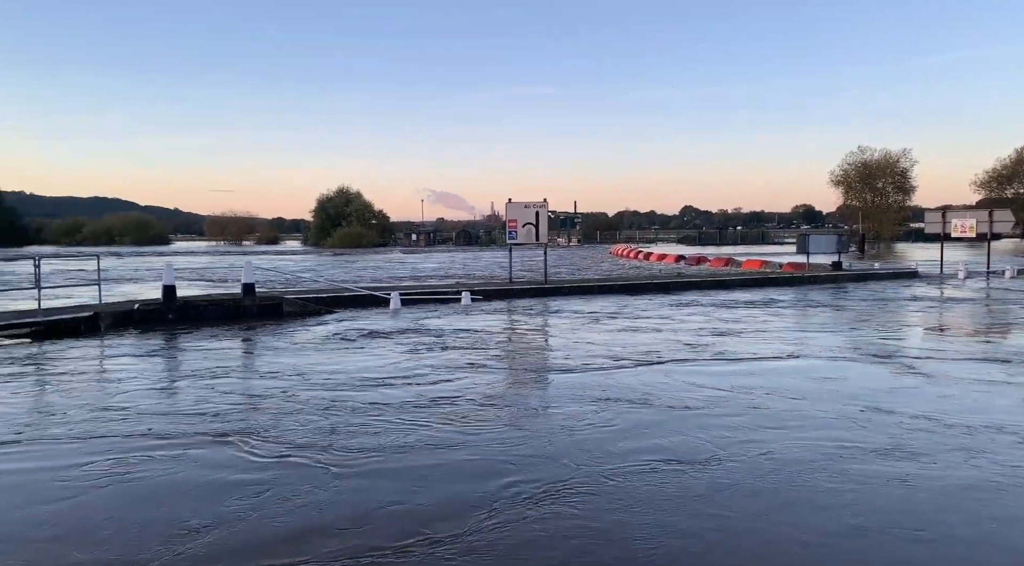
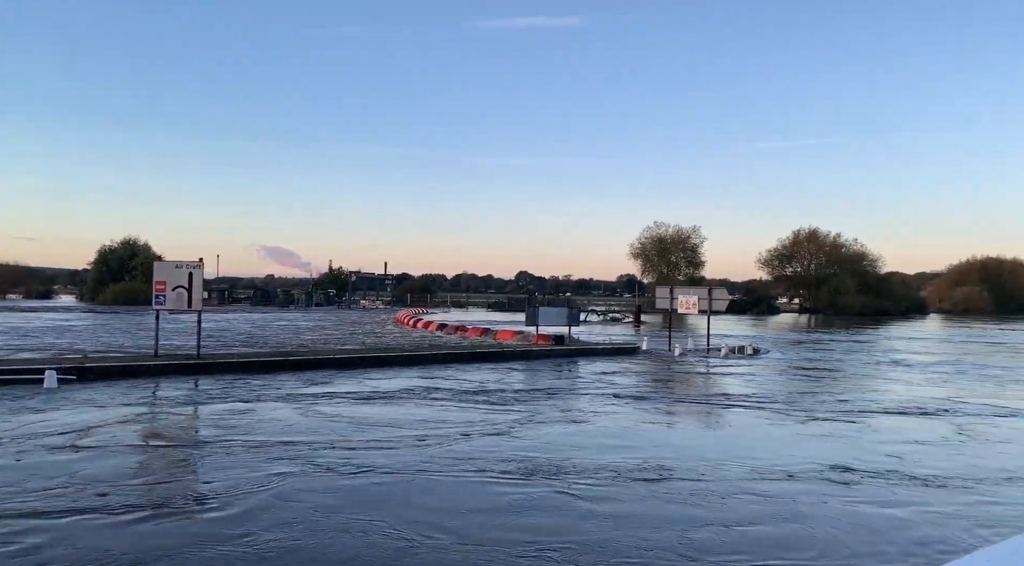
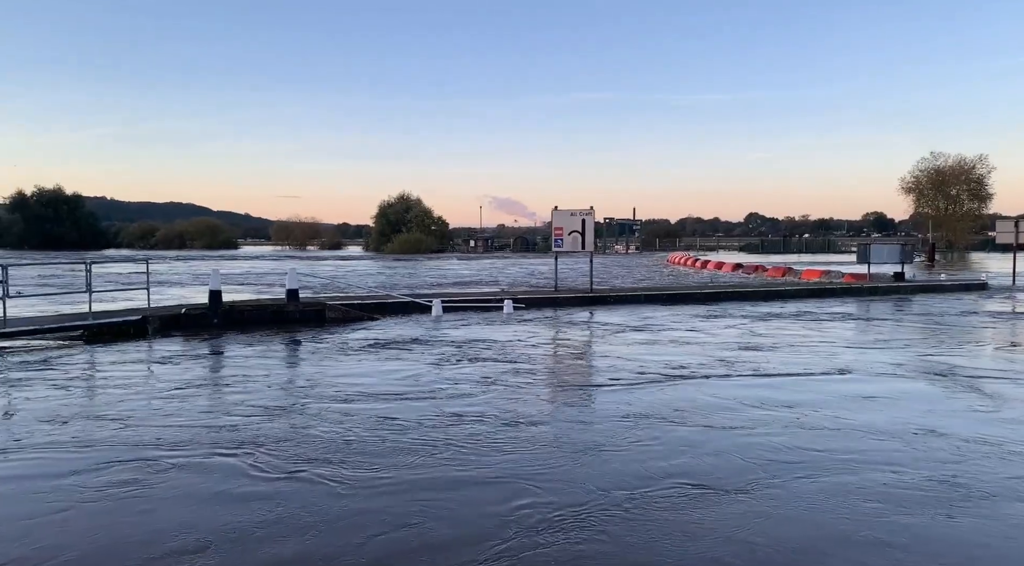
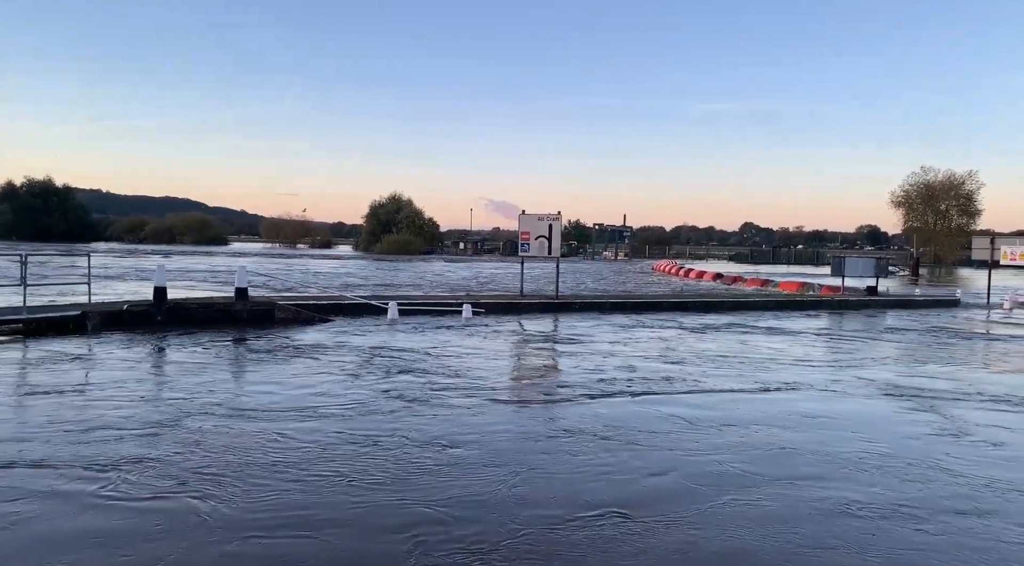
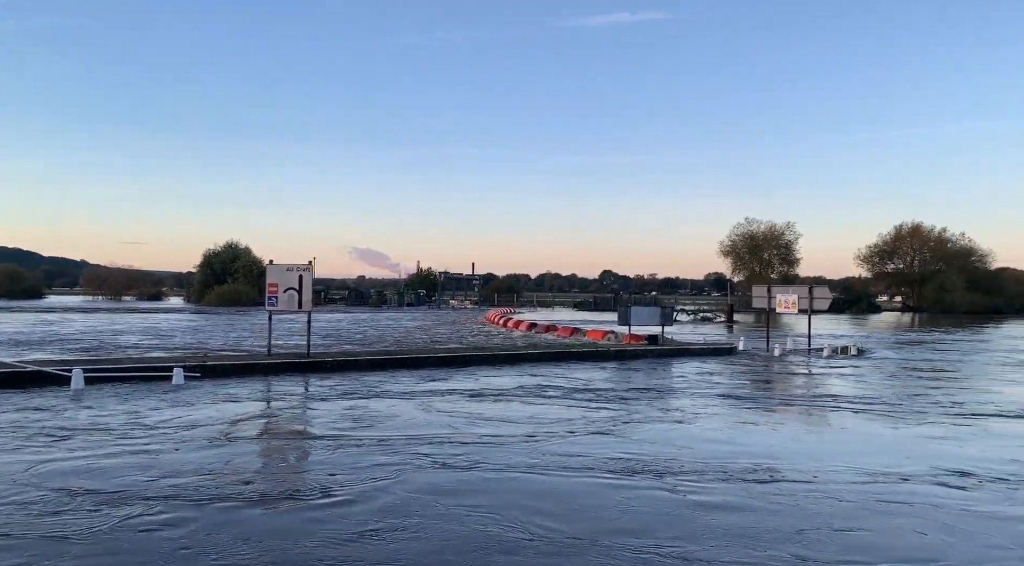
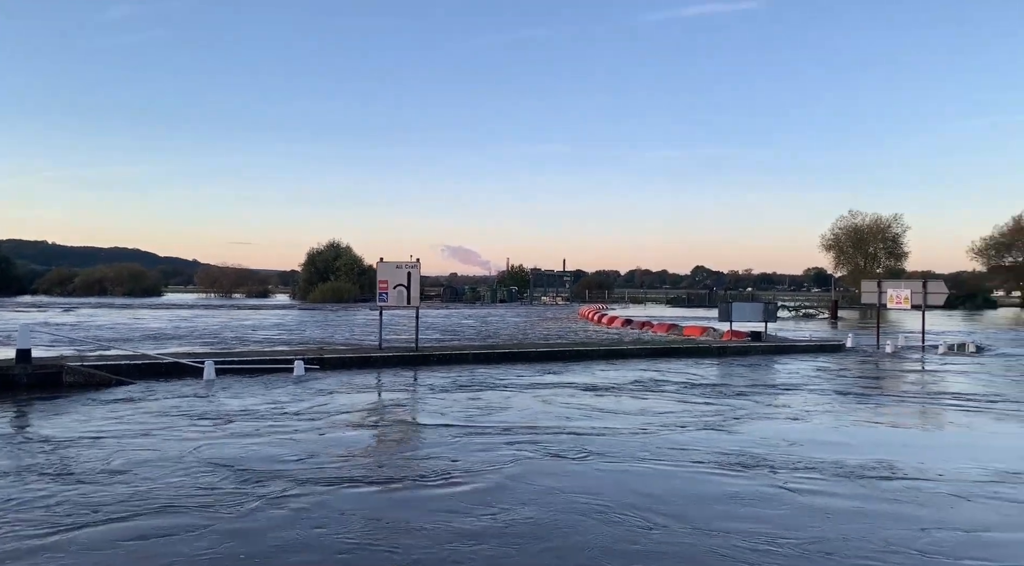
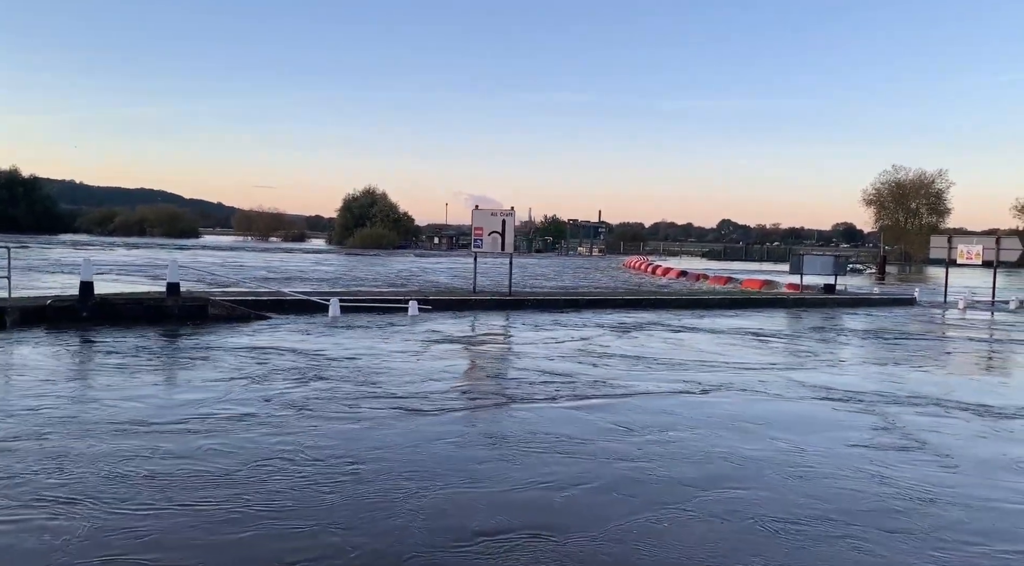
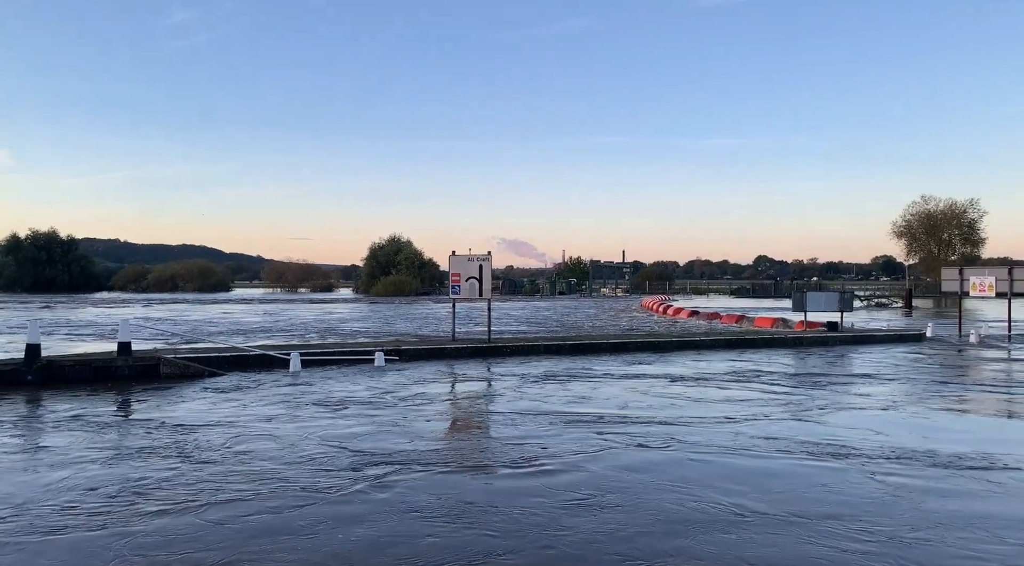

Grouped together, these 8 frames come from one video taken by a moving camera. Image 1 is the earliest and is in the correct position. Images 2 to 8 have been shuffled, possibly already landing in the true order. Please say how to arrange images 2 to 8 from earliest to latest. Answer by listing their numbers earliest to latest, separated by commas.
3, 4, 7, 8, 6, 5, 2
